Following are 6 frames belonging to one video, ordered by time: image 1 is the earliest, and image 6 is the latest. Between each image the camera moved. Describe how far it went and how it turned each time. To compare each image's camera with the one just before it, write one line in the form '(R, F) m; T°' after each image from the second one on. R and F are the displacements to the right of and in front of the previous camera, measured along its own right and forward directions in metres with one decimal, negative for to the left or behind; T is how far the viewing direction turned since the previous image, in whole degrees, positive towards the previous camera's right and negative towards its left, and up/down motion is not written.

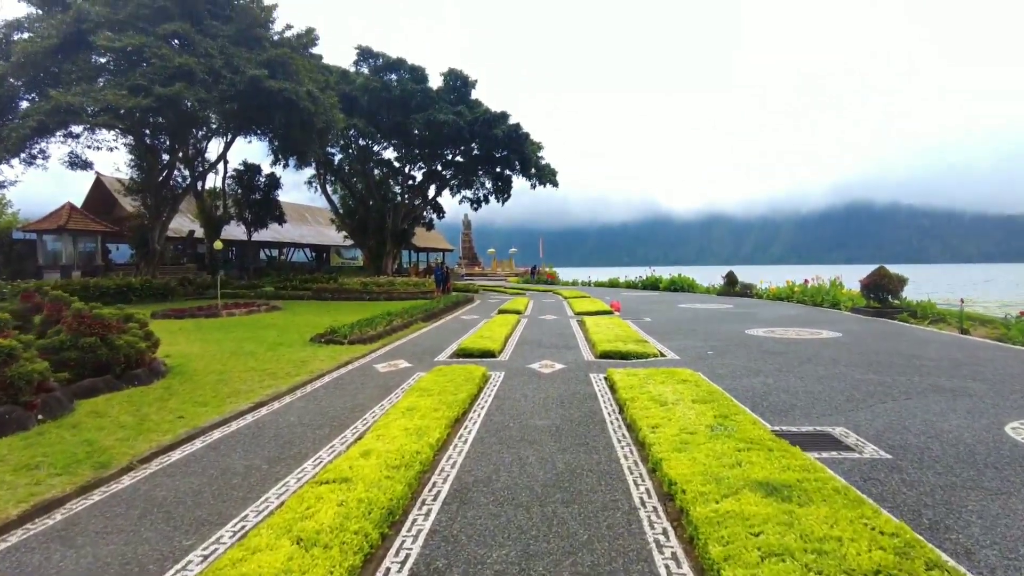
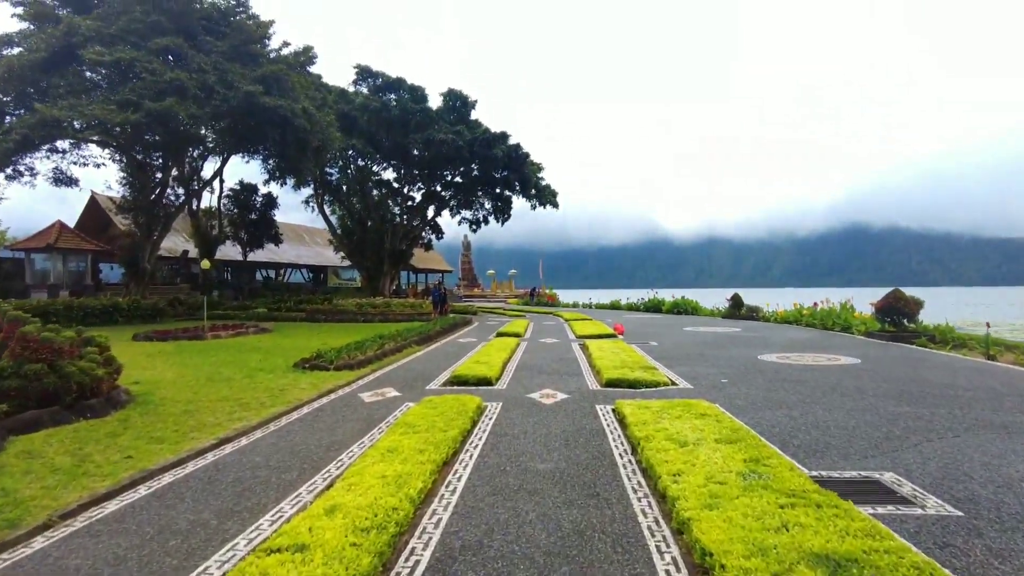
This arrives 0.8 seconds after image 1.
(0.0, +0.8) m; 0°
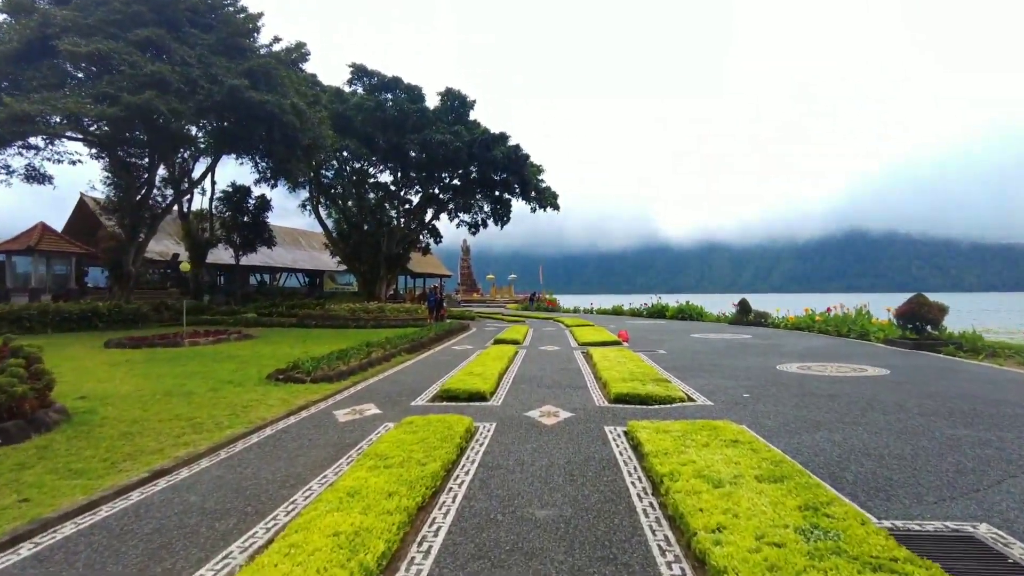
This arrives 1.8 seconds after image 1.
(0.0, +1.1) m; 0°
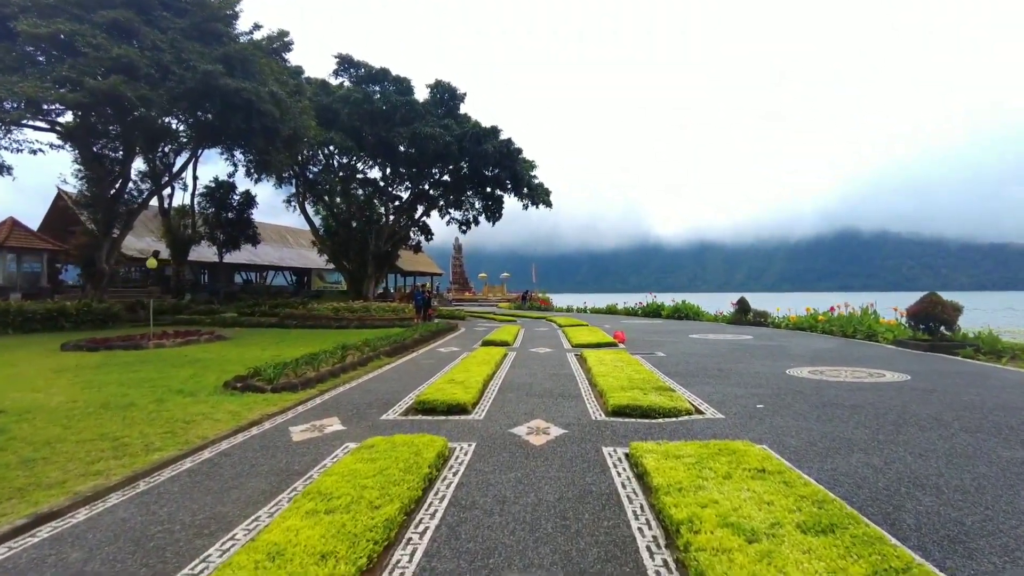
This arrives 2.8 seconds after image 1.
(+0.1, +1.0) m; +1°
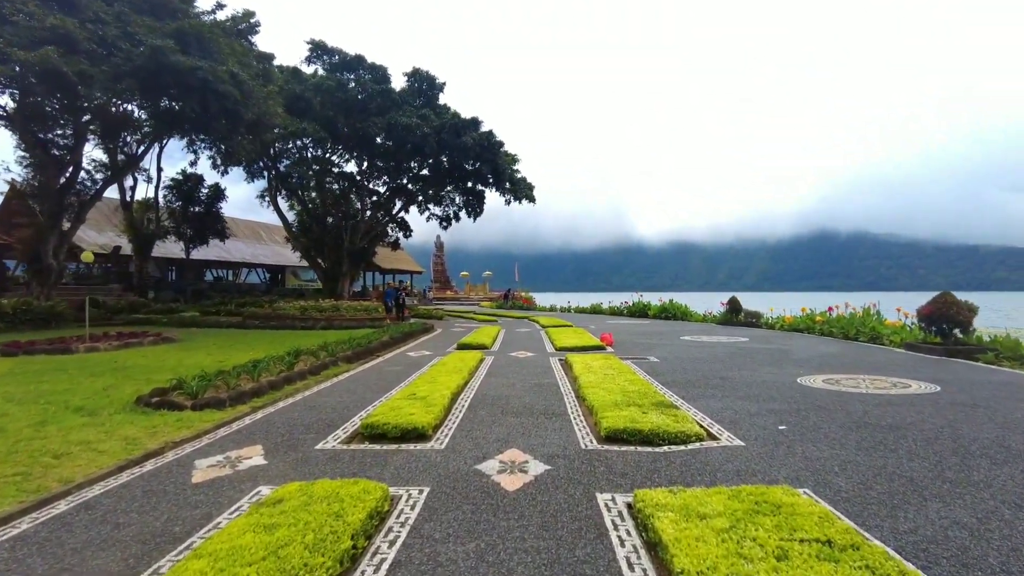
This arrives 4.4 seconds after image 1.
(+0.1, +1.5) m; +2°
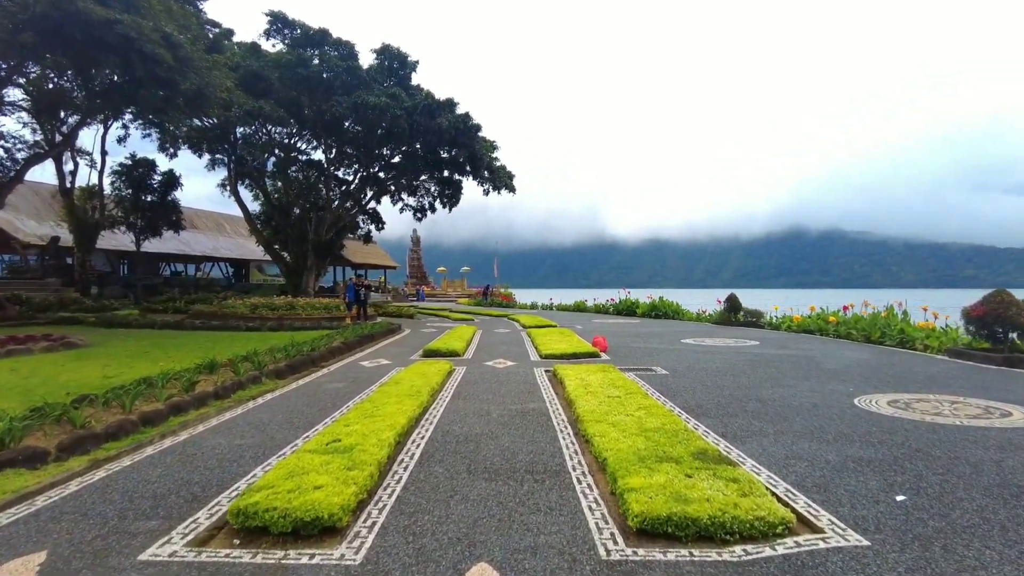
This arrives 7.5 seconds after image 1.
(+0.1, +2.5) m; +2°
